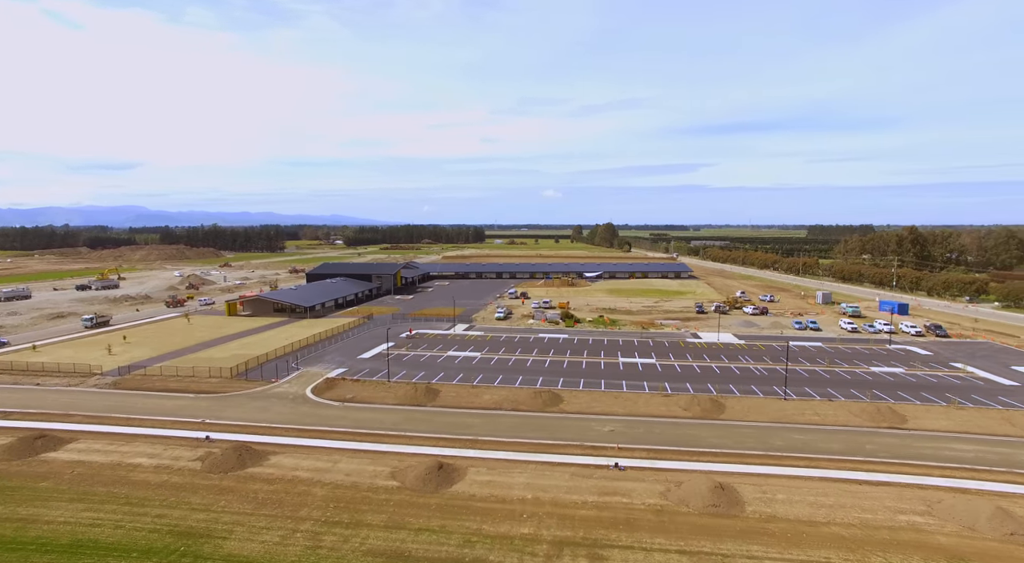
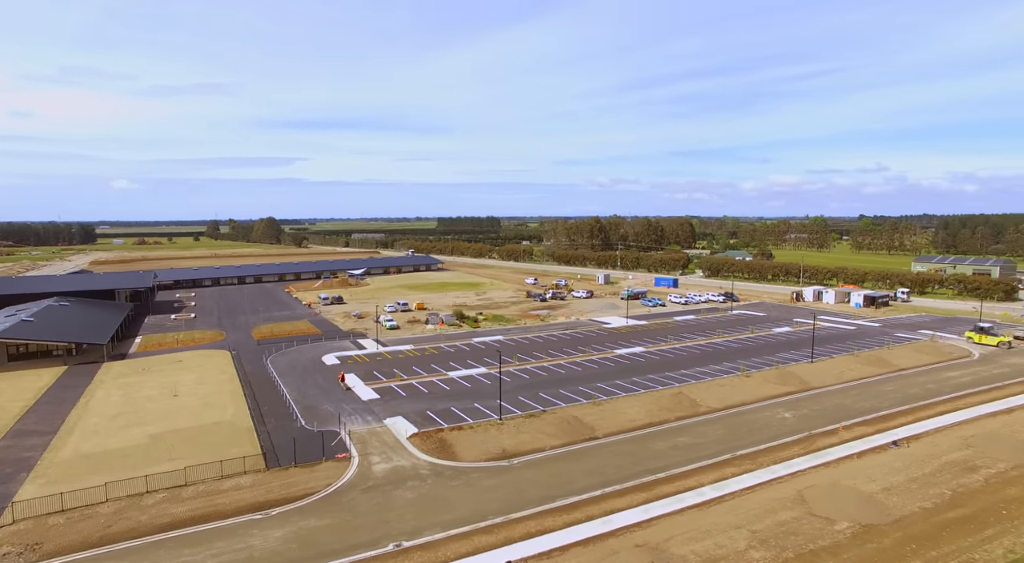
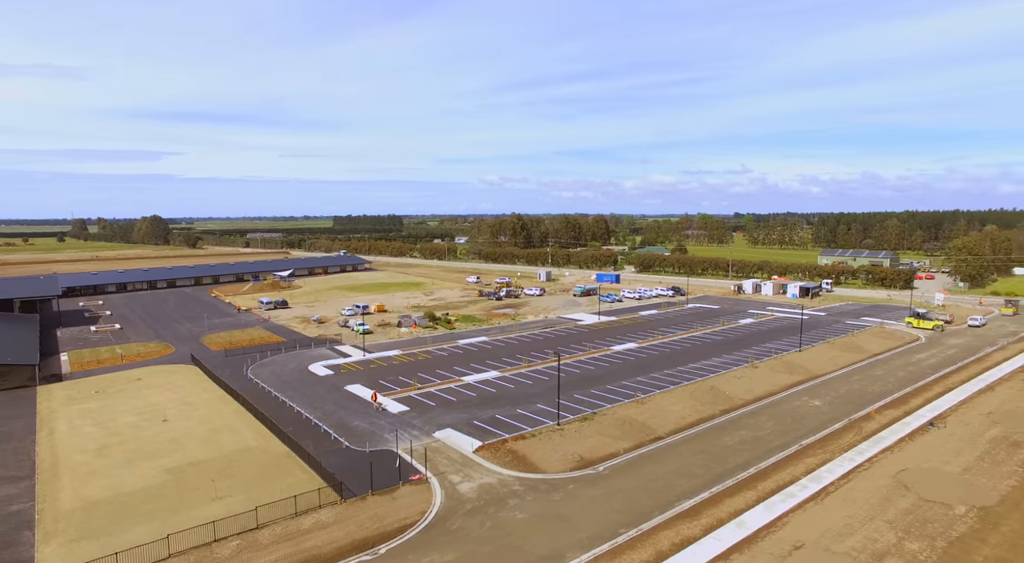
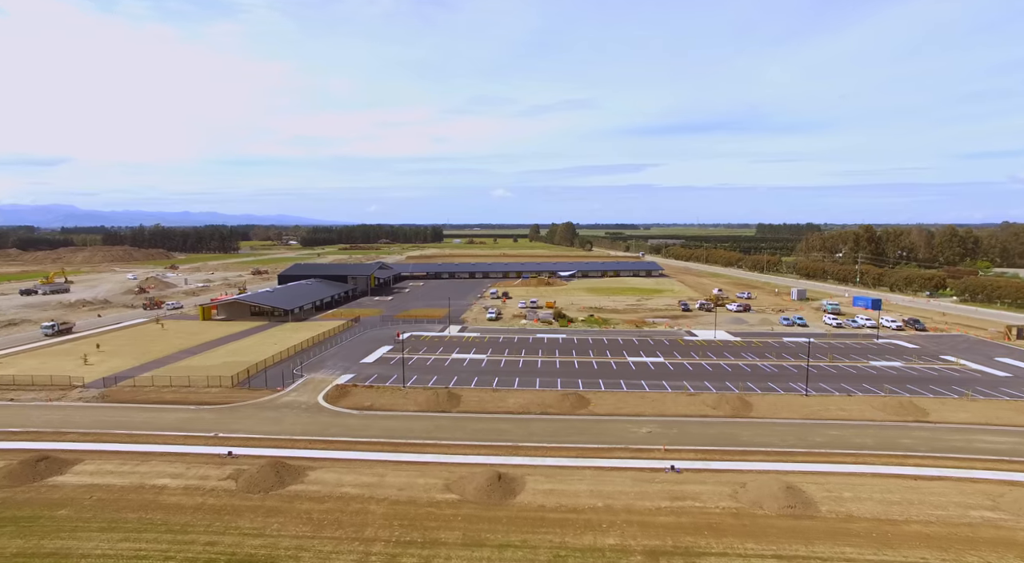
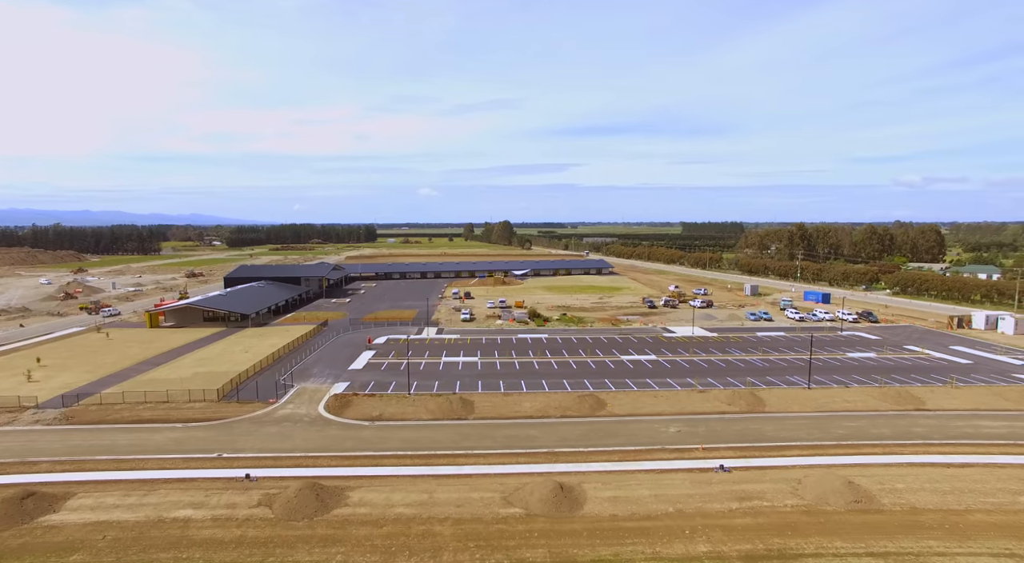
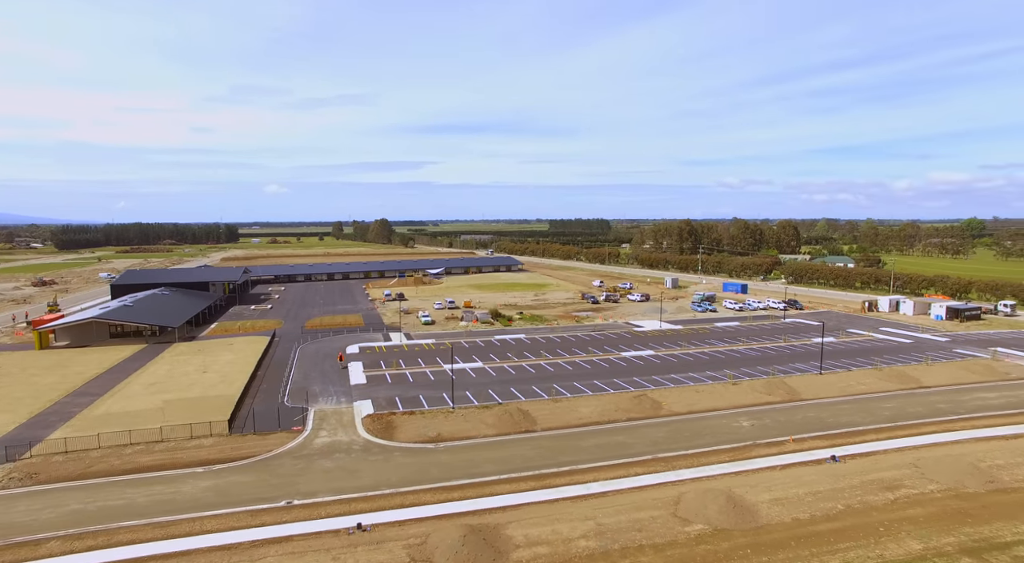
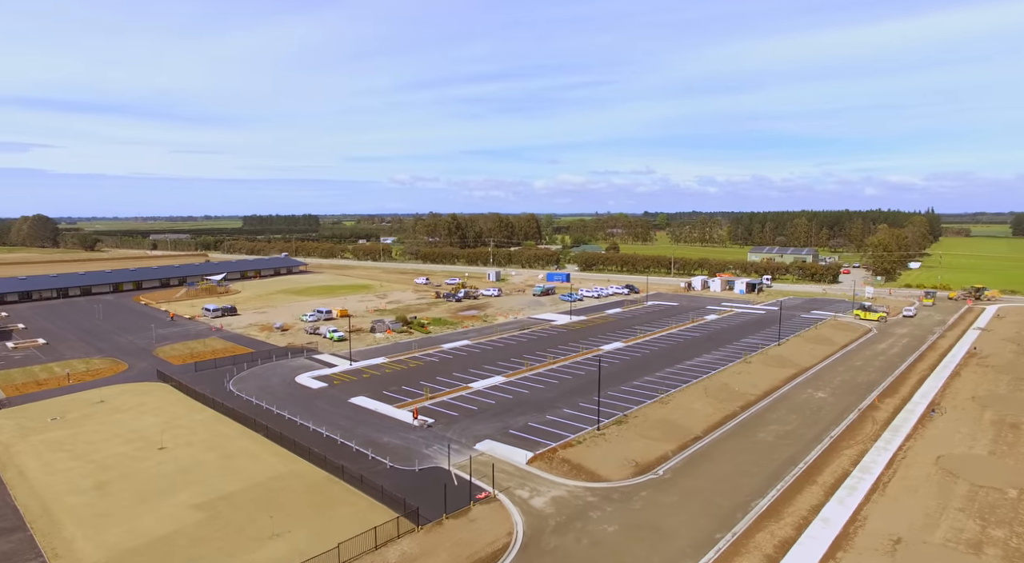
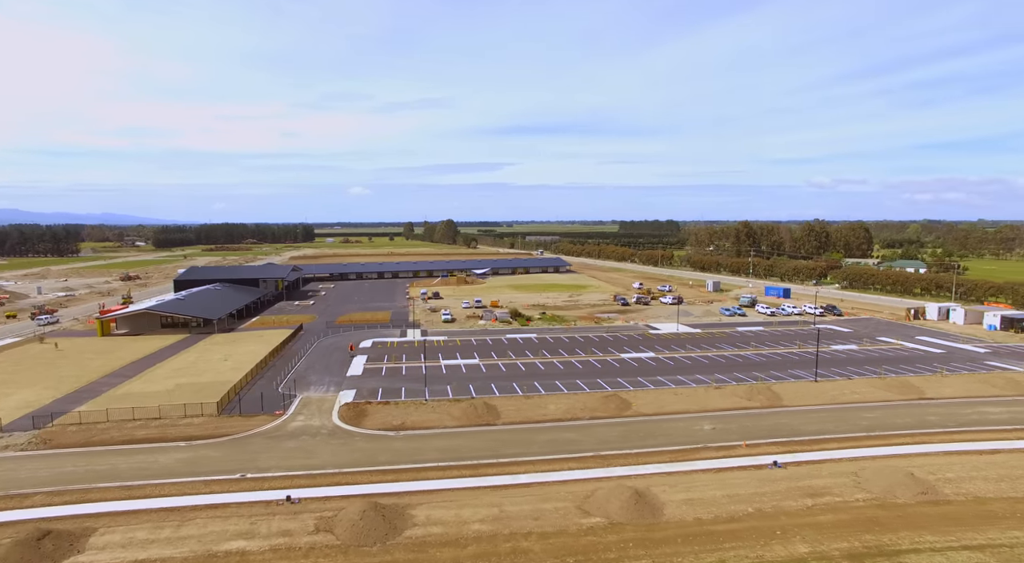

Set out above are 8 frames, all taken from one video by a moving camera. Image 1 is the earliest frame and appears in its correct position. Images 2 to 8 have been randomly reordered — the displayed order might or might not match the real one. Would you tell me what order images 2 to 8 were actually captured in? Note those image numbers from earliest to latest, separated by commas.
4, 5, 8, 6, 2, 3, 7
